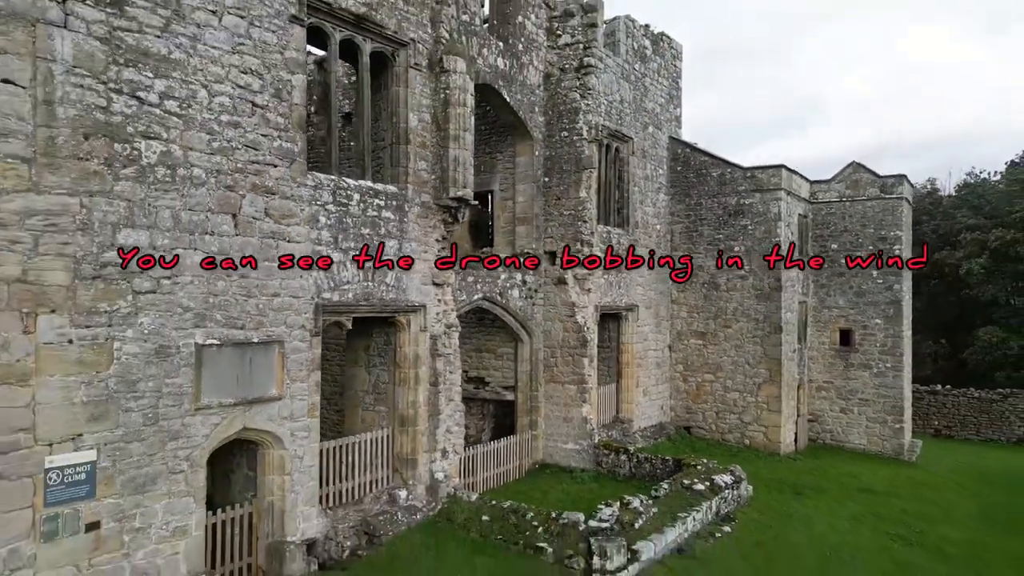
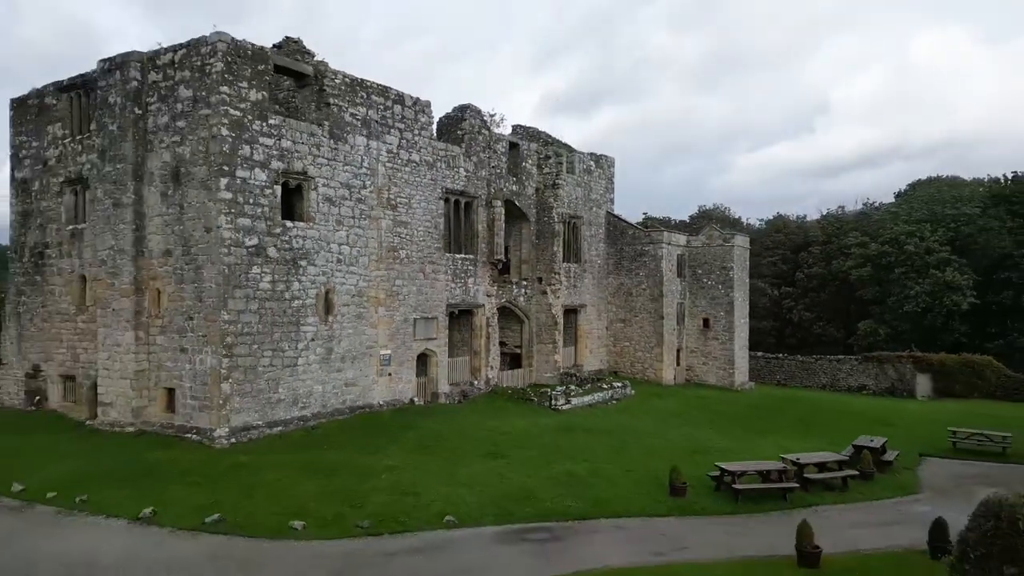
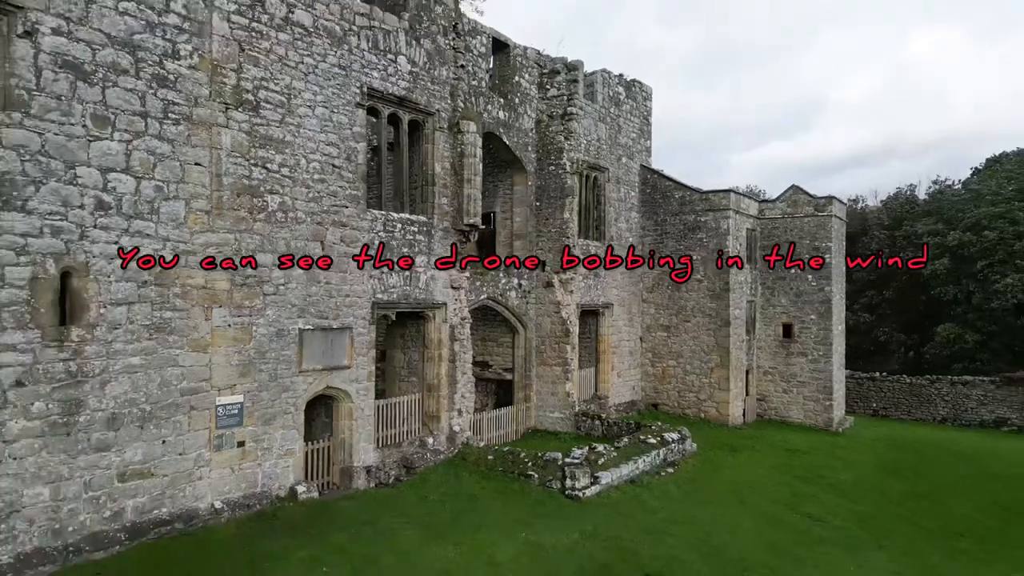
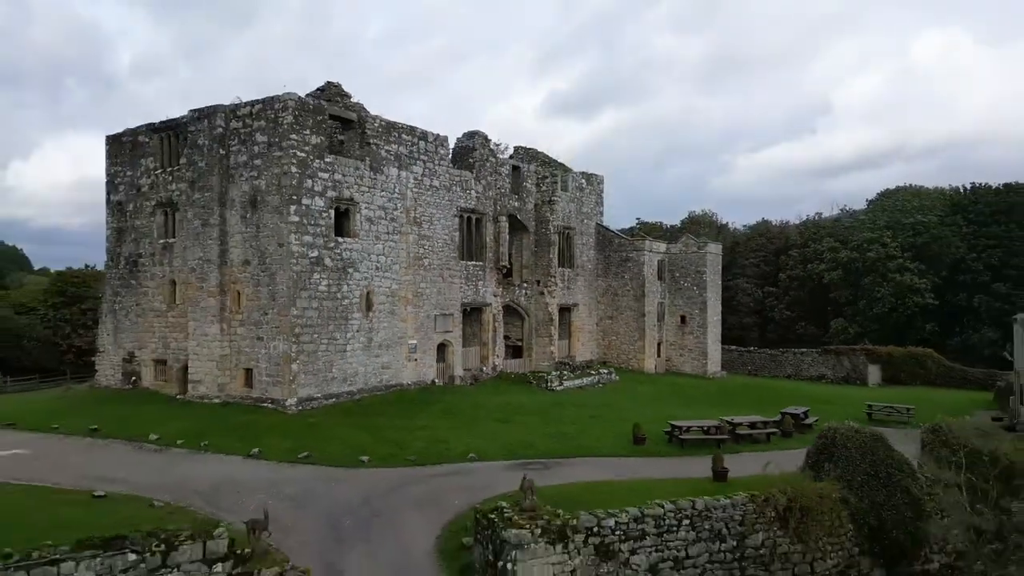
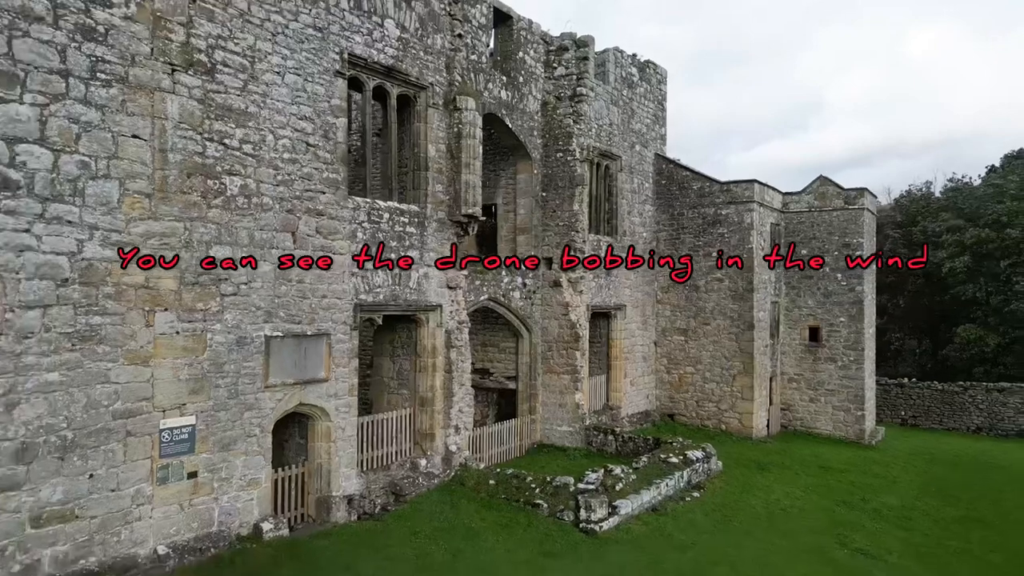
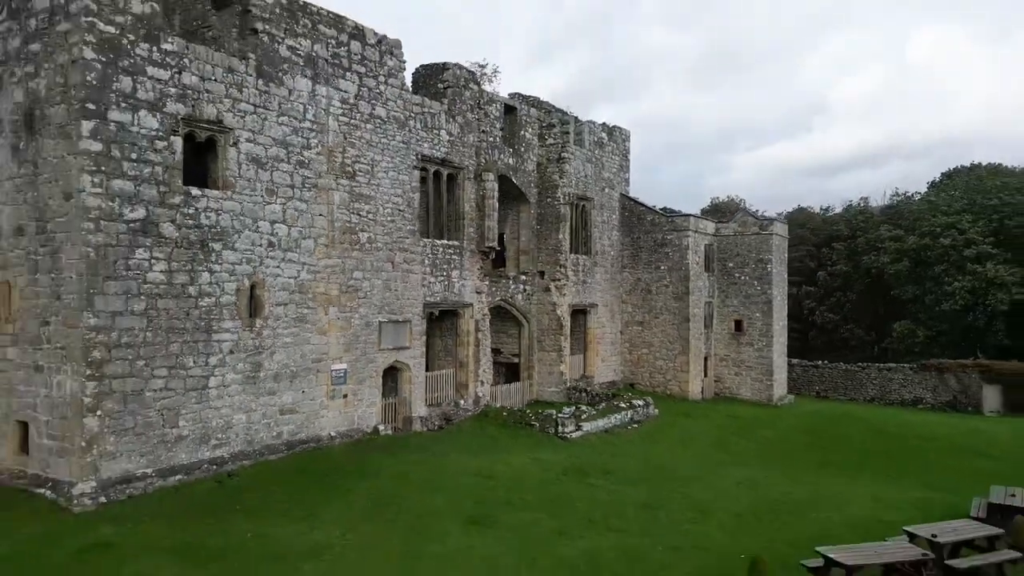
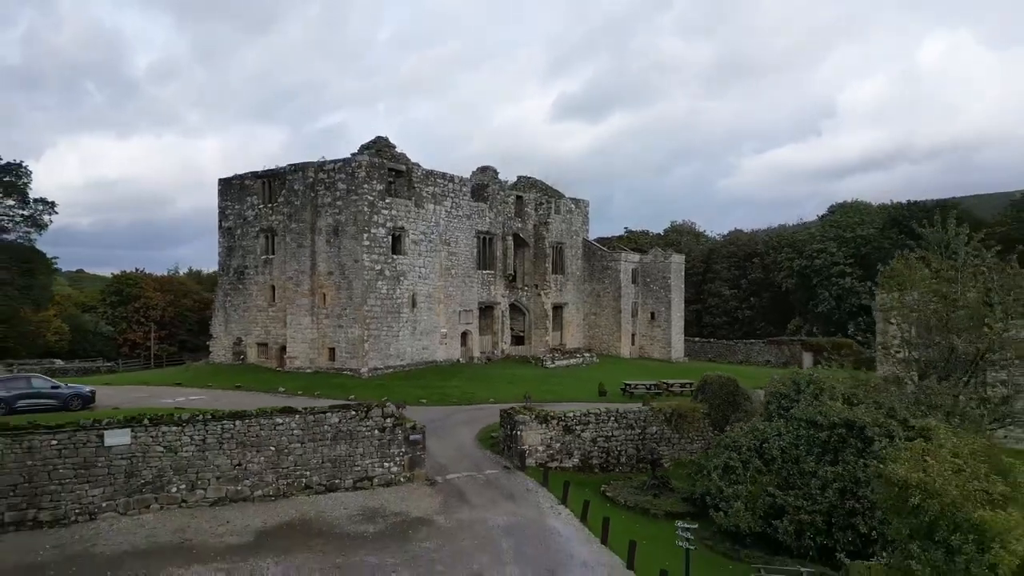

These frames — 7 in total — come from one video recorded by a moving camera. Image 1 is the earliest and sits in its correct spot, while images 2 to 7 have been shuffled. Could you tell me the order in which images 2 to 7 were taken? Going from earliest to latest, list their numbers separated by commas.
5, 3, 6, 2, 4, 7
